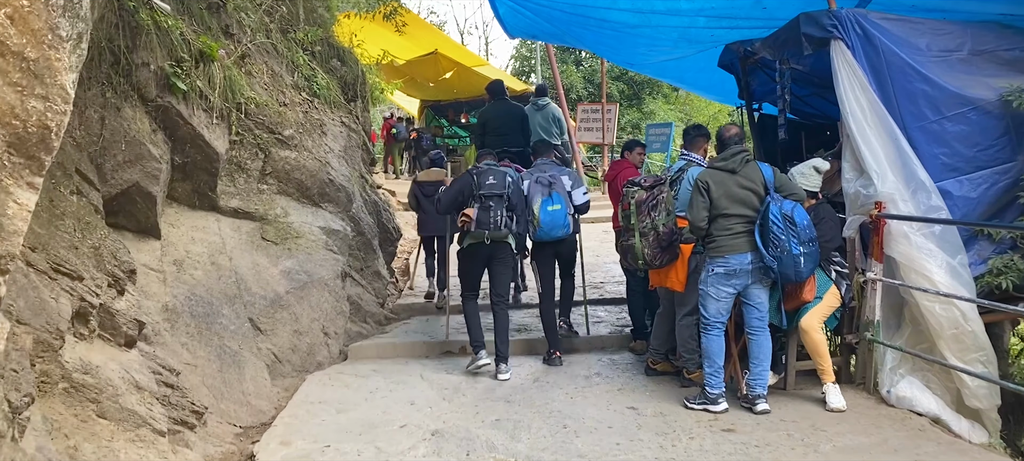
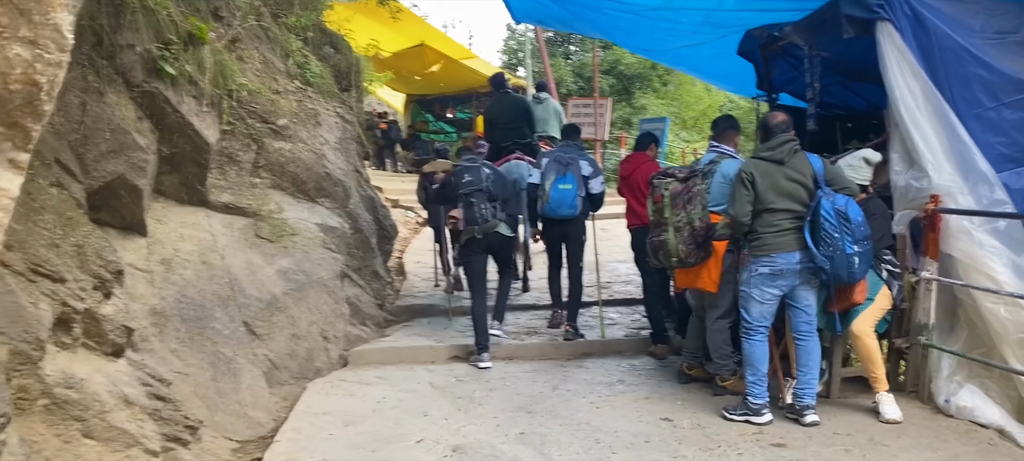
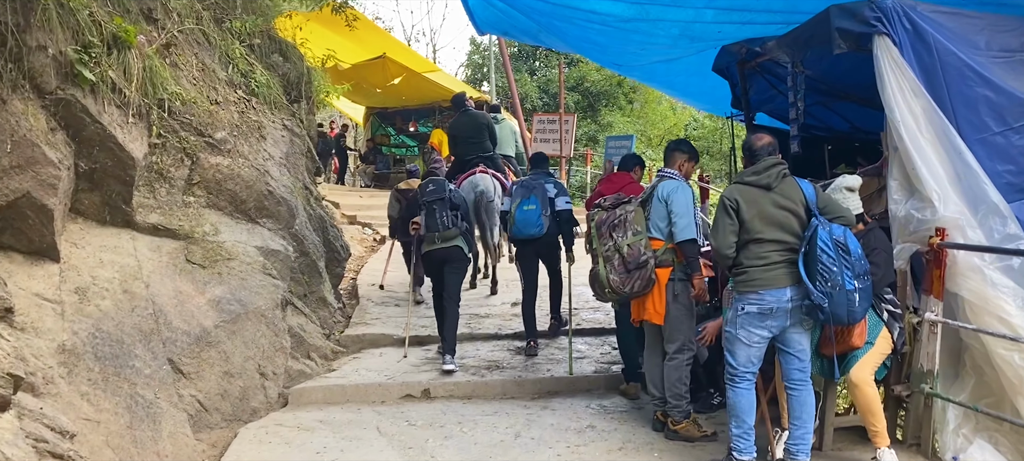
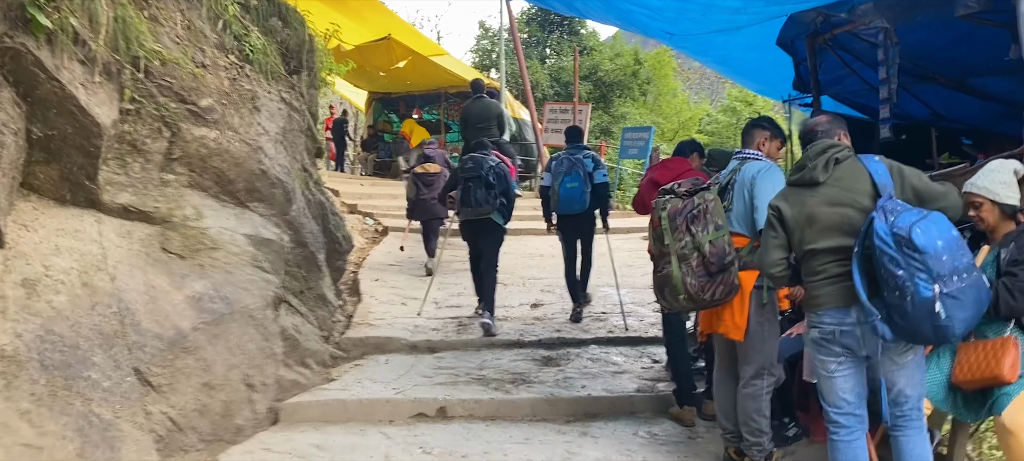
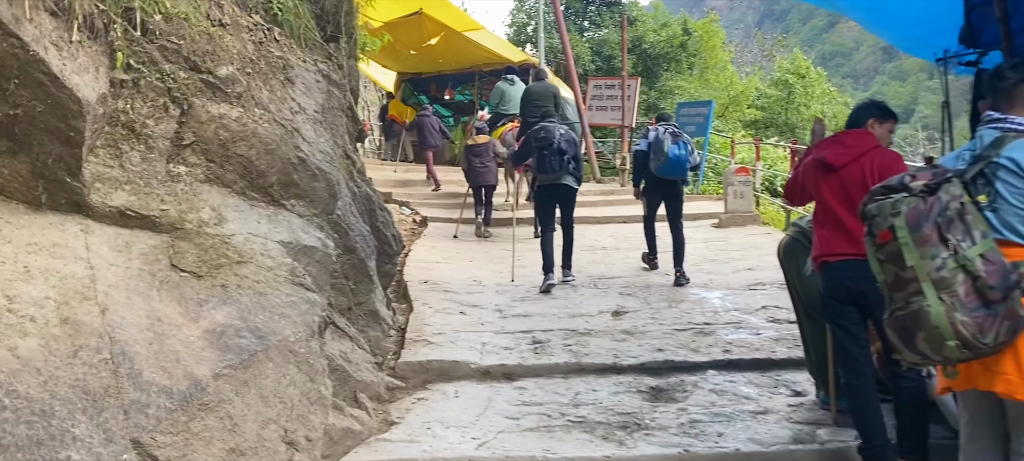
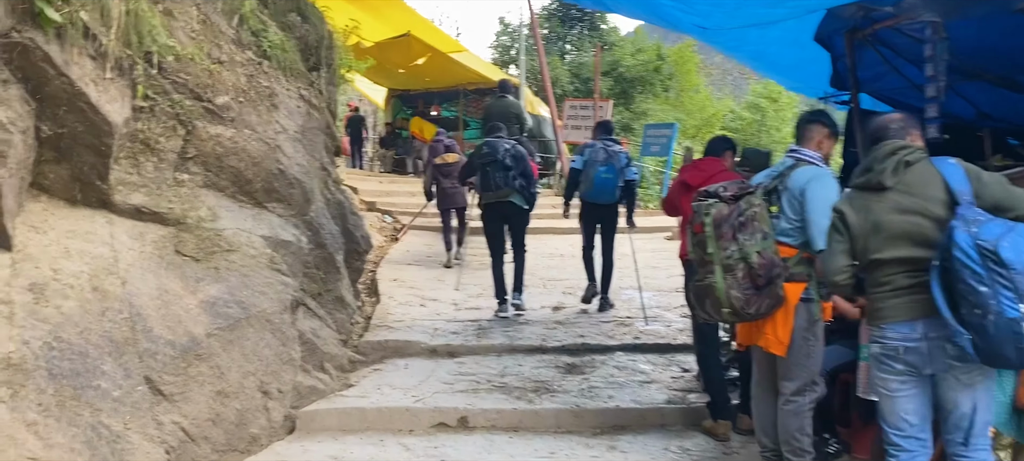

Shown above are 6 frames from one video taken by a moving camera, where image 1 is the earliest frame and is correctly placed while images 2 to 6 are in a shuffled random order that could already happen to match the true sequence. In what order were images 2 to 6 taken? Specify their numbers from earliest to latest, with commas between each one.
2, 3, 4, 6, 5
